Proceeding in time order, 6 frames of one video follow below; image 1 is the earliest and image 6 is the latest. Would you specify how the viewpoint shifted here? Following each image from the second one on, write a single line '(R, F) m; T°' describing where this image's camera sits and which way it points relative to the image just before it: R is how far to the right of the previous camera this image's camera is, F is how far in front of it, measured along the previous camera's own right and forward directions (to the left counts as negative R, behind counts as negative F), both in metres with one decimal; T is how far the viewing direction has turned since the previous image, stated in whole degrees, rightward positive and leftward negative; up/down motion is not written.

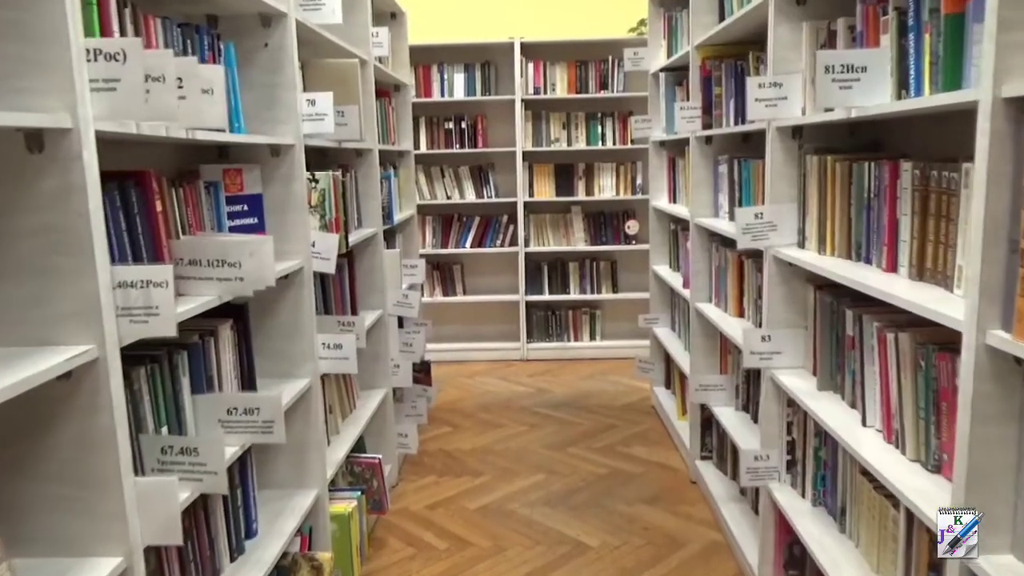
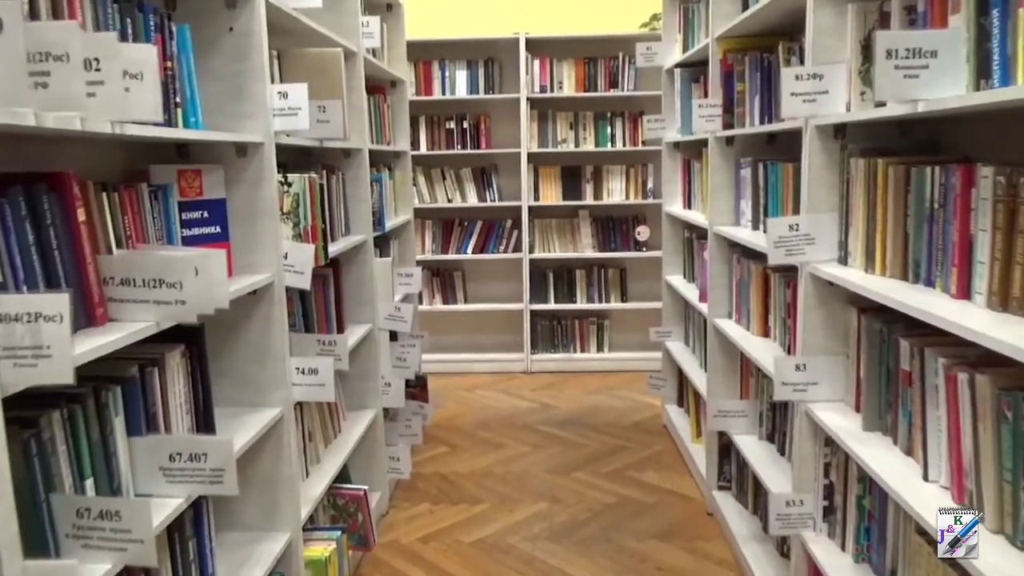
(0.0, +0.3) m; 0°
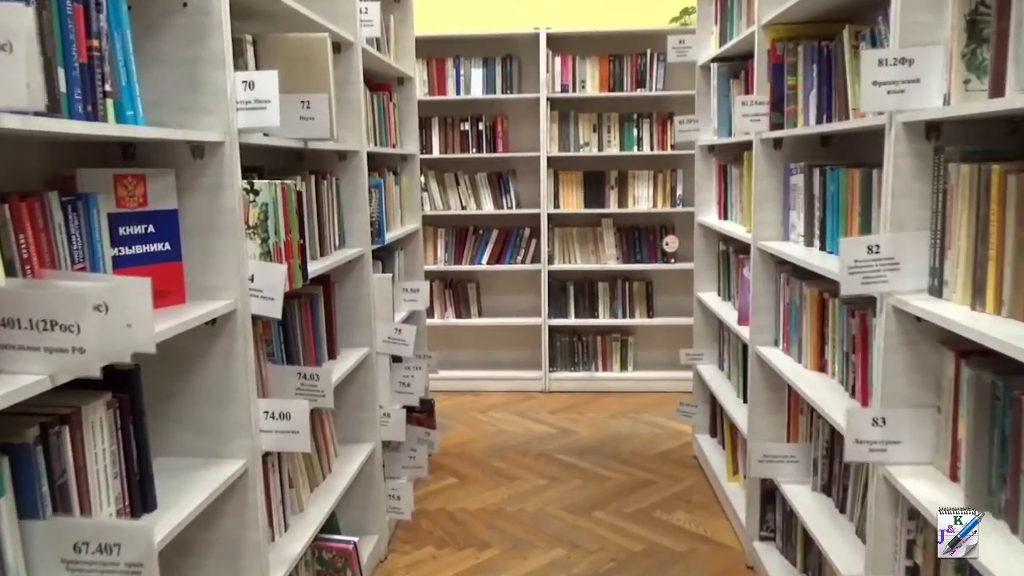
(0.0, +0.3) m; -2°
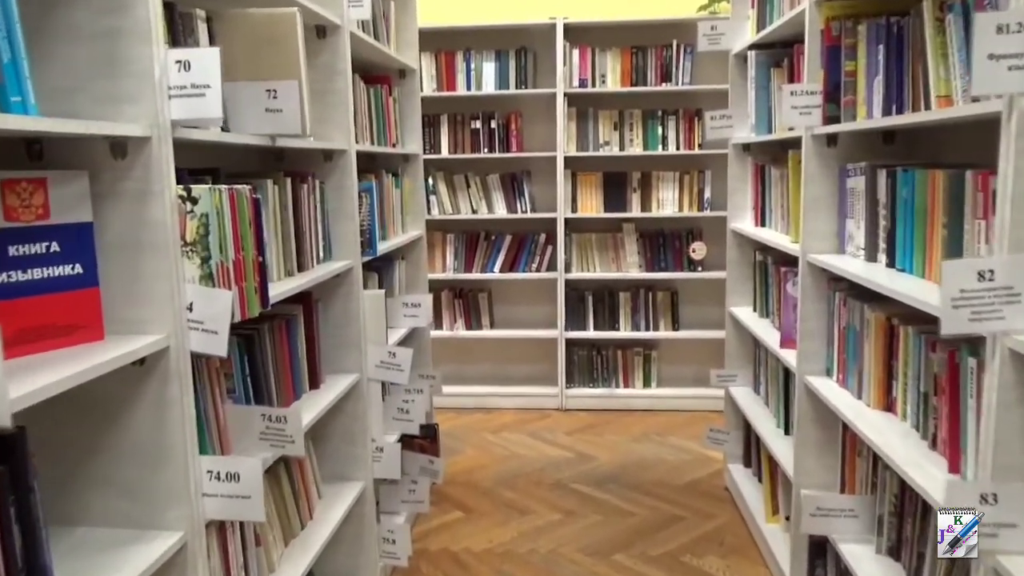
(0.0, +0.3) m; -1°
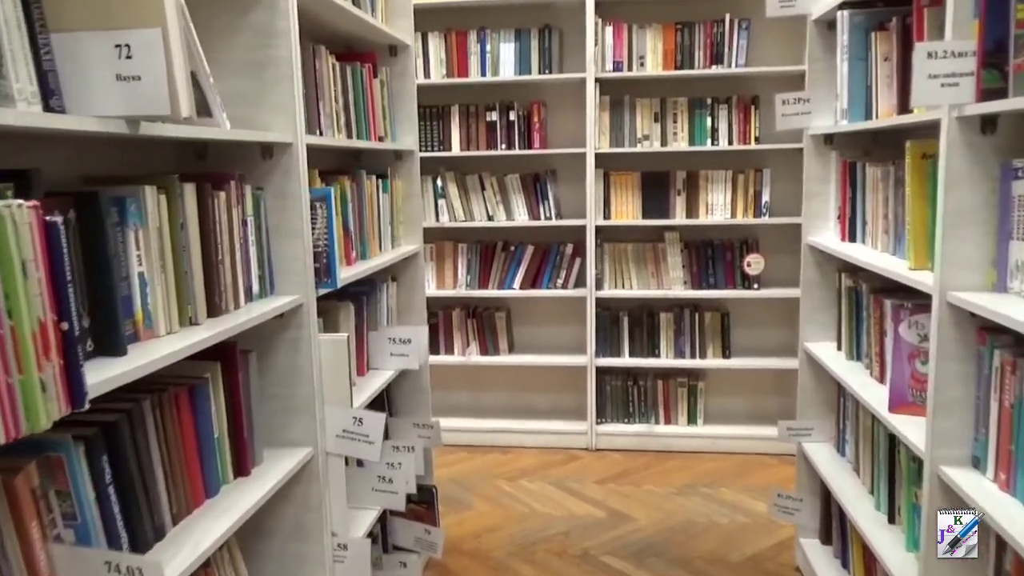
(+0.1, +0.7) m; -2°
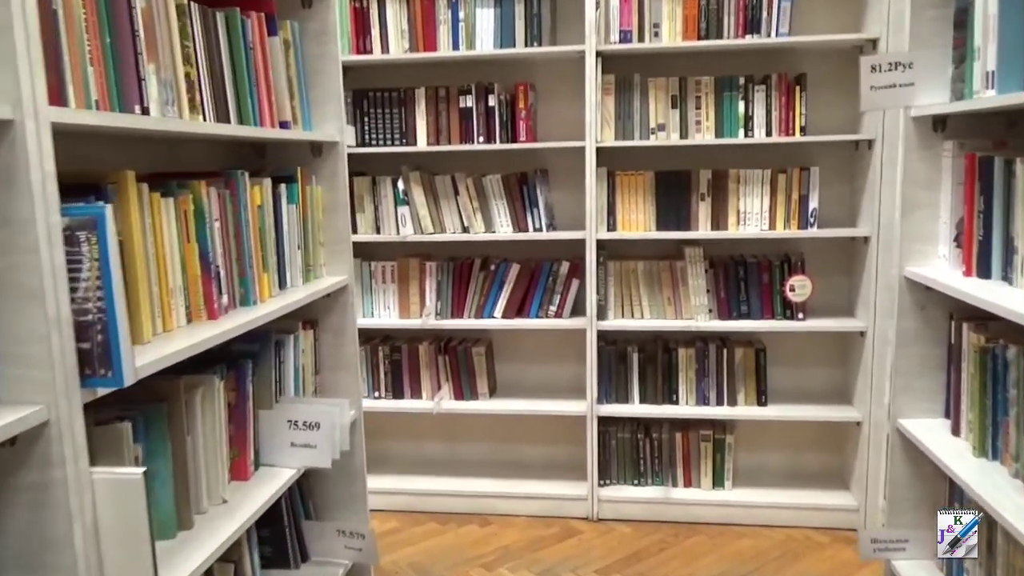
(+0.1, +0.8) m; 0°
